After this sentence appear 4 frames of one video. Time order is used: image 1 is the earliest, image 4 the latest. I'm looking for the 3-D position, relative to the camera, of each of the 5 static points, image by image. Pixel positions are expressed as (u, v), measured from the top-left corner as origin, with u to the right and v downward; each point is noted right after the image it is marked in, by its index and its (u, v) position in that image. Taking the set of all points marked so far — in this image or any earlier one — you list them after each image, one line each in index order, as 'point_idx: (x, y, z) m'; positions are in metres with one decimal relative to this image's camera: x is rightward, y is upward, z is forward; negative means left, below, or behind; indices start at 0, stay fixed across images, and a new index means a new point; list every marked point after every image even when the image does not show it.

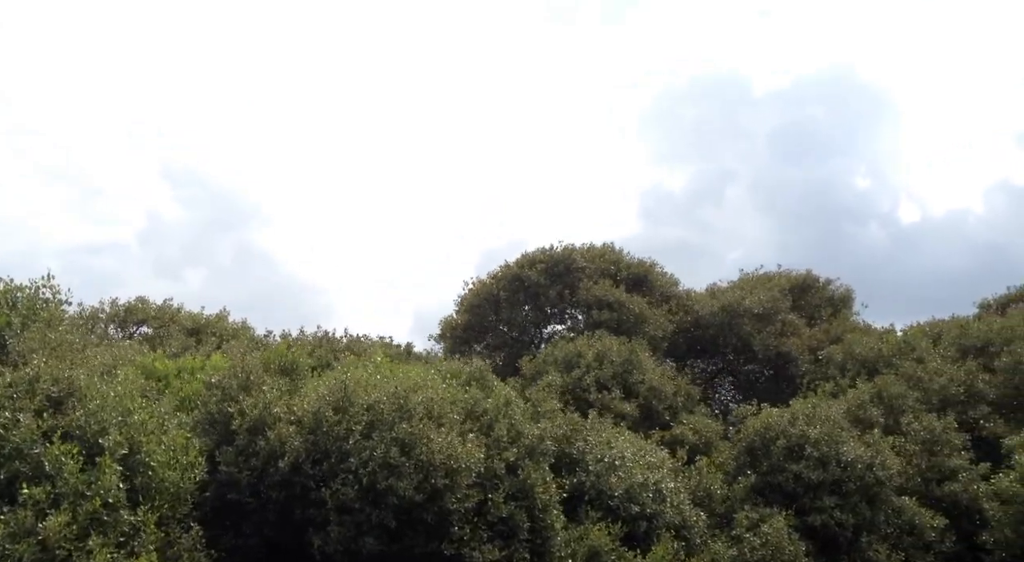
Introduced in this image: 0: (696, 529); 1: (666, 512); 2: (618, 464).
0: (+3.1, -4.1, +20.1) m
1: (+2.4, -3.7, +19.4) m
2: (+1.7, -2.9, +19.3) m
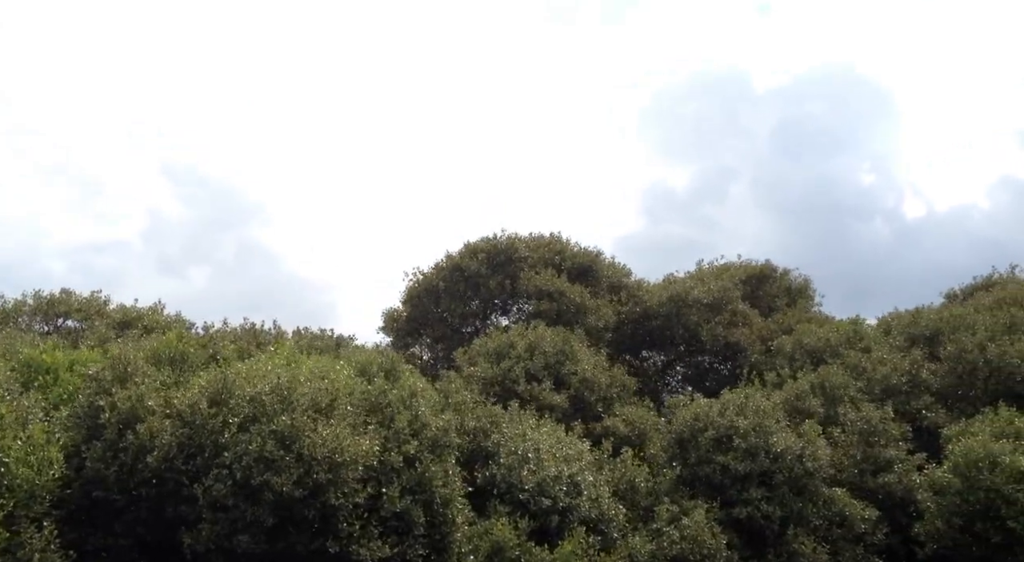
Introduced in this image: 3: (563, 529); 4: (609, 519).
0: (+1.7, -3.9, +19.6) m
1: (+1.0, -3.5, +18.9) m
2: (+0.3, -2.7, +18.8) m
3: (+0.8, -3.8, +18.3) m
4: (+1.6, -3.9, +19.6) m
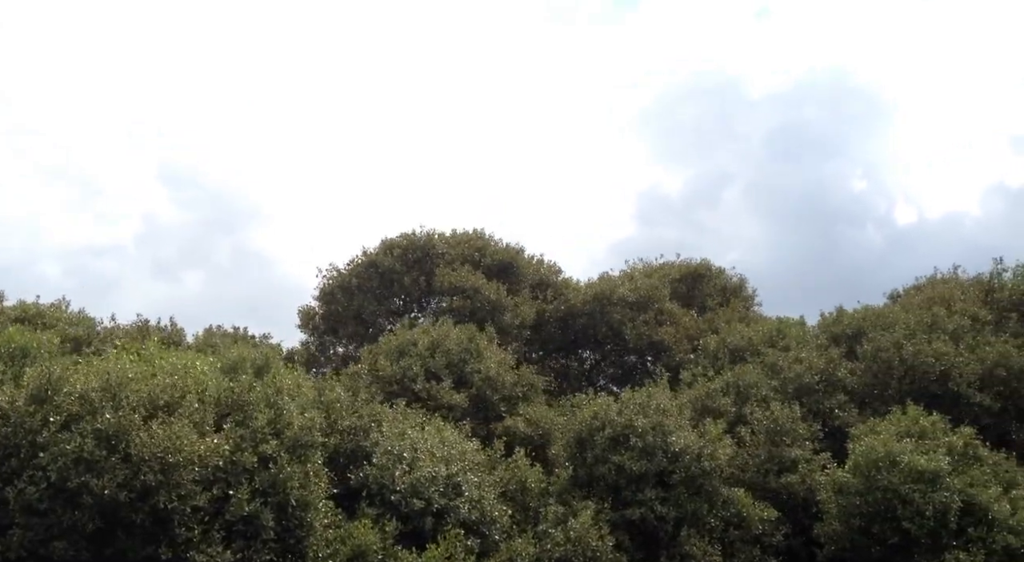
0: (-0.2, -3.8, +18.9) m
1: (-0.9, -3.4, +18.2) m
2: (-1.6, -2.6, +18.1) m
3: (-1.1, -3.7, +17.6) m
4: (-0.3, -3.8, +19.0) m
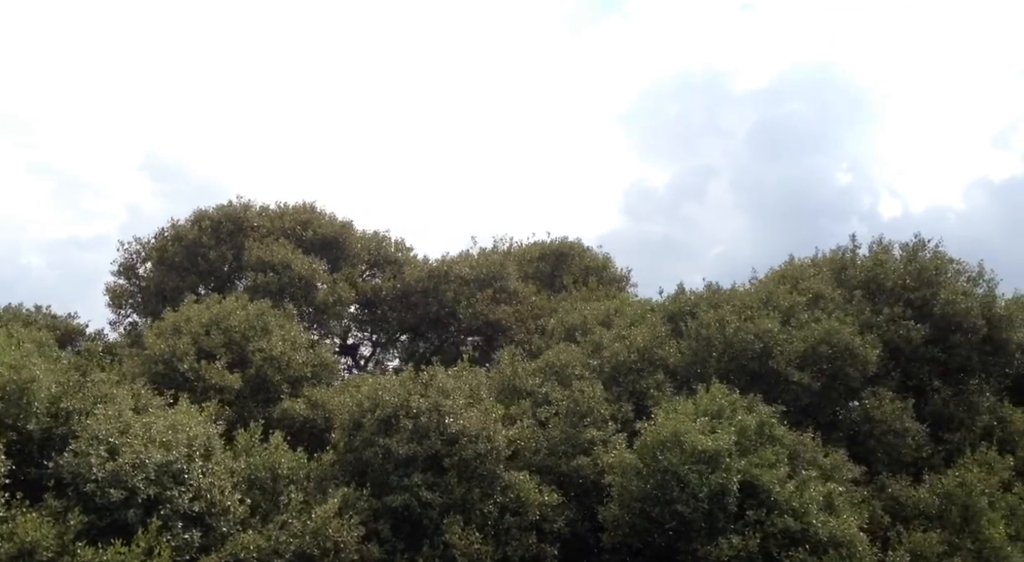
0: (-4.1, -3.4, +17.2) m
1: (-4.7, -3.0, +16.5) m
2: (-5.4, -2.2, +16.3) m
3: (-4.9, -3.2, +15.9) m
4: (-4.2, -3.3, +17.3) m
